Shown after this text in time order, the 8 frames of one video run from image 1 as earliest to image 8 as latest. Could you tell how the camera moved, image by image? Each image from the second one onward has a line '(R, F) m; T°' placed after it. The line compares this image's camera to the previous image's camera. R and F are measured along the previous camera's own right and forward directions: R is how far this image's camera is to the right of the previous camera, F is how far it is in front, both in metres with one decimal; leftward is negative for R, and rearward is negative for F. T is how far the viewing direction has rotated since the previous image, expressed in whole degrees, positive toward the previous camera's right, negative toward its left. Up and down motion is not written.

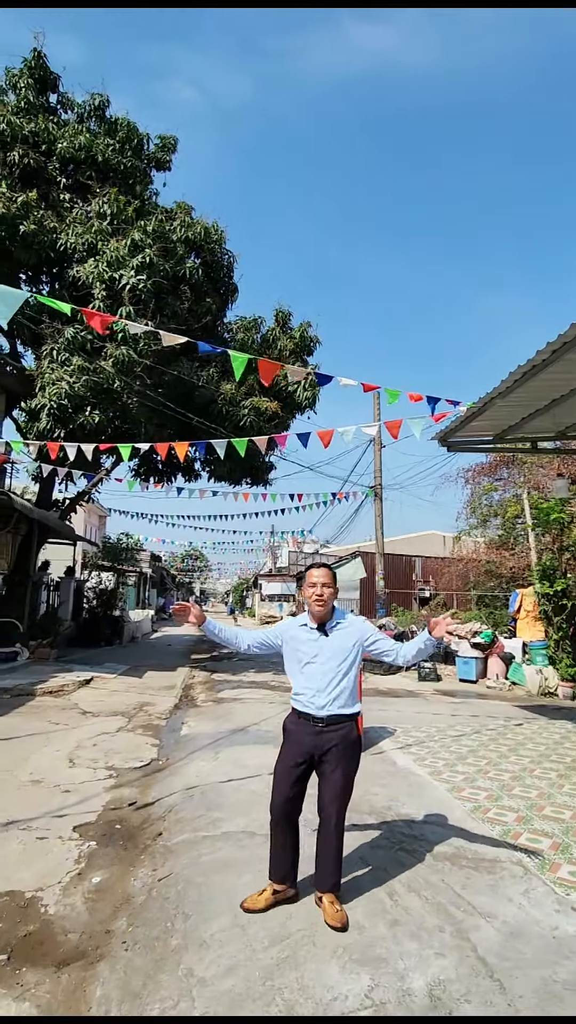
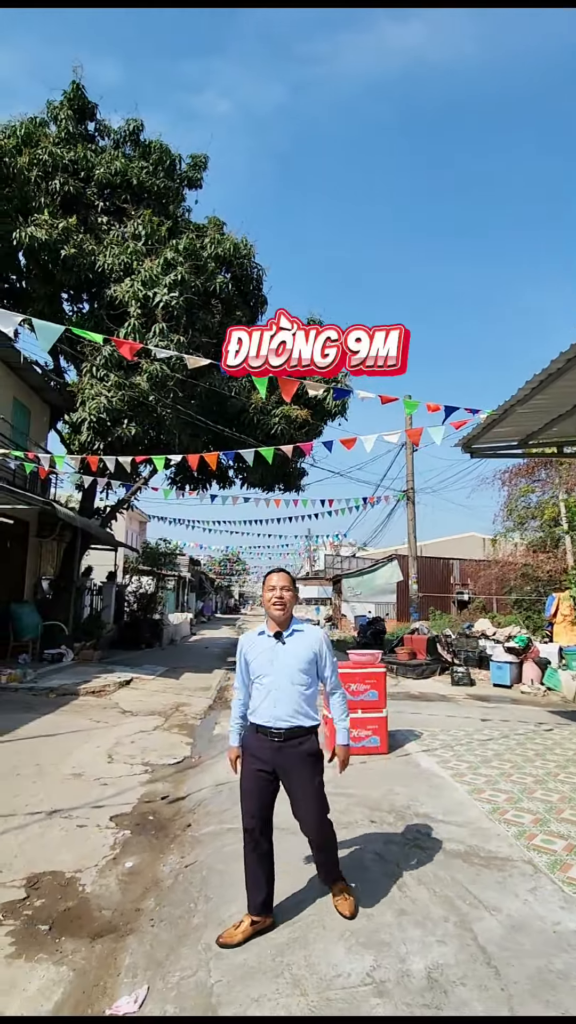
(+0.1, -0.3) m; -3°
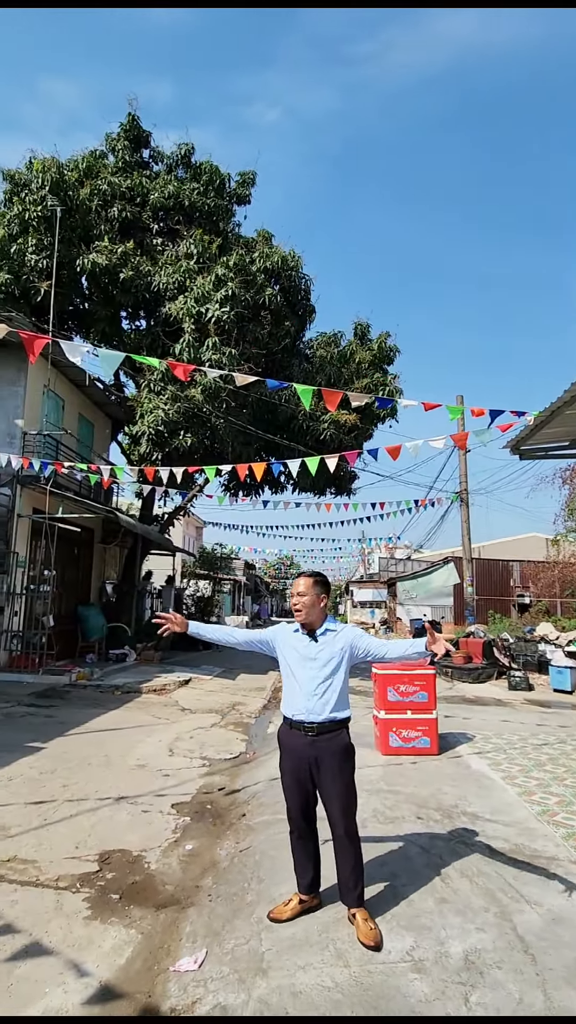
(+0.1, -0.3) m; -5°
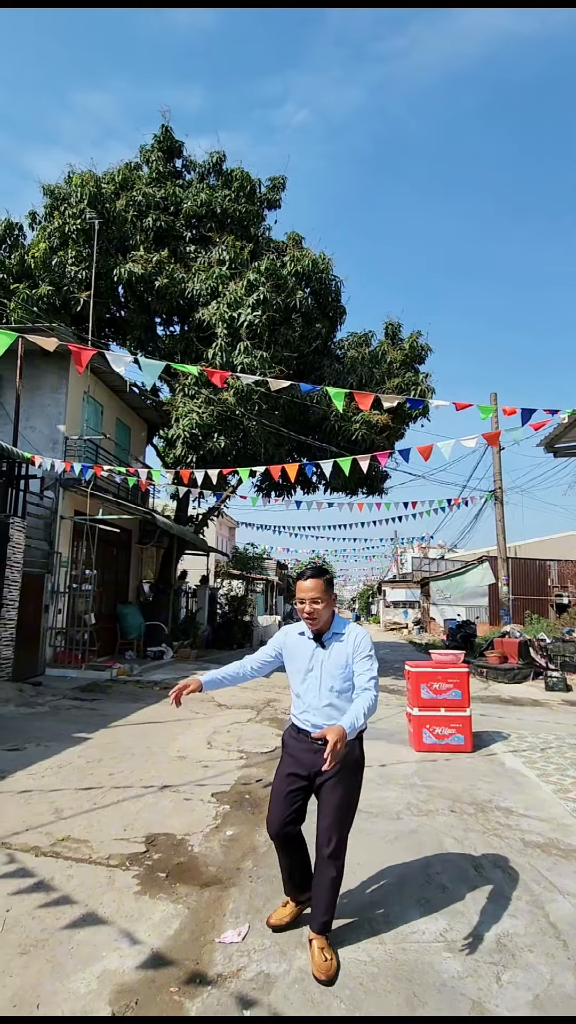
(0.0, -0.2) m; -3°
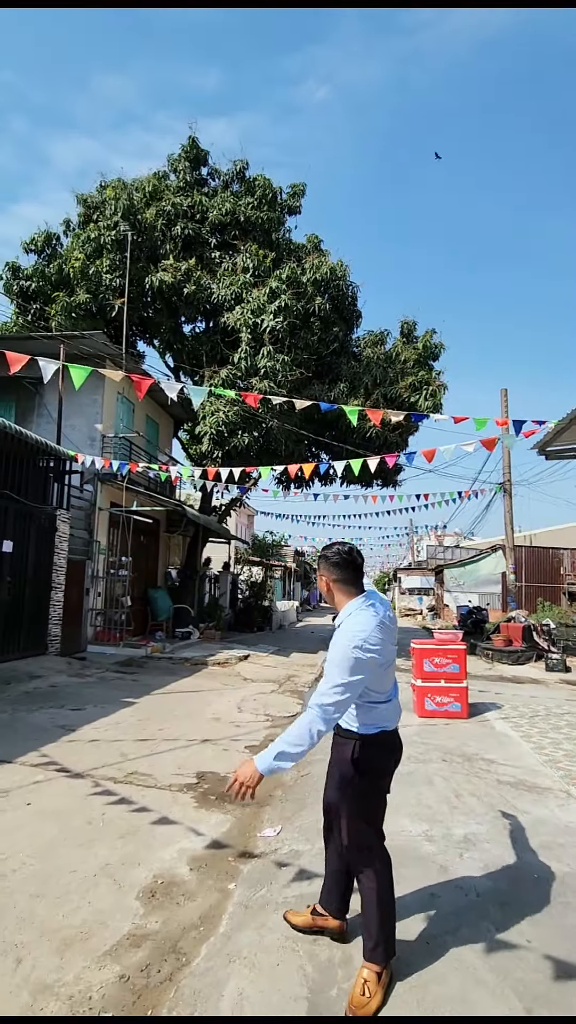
(0.0, -1.0) m; -1°
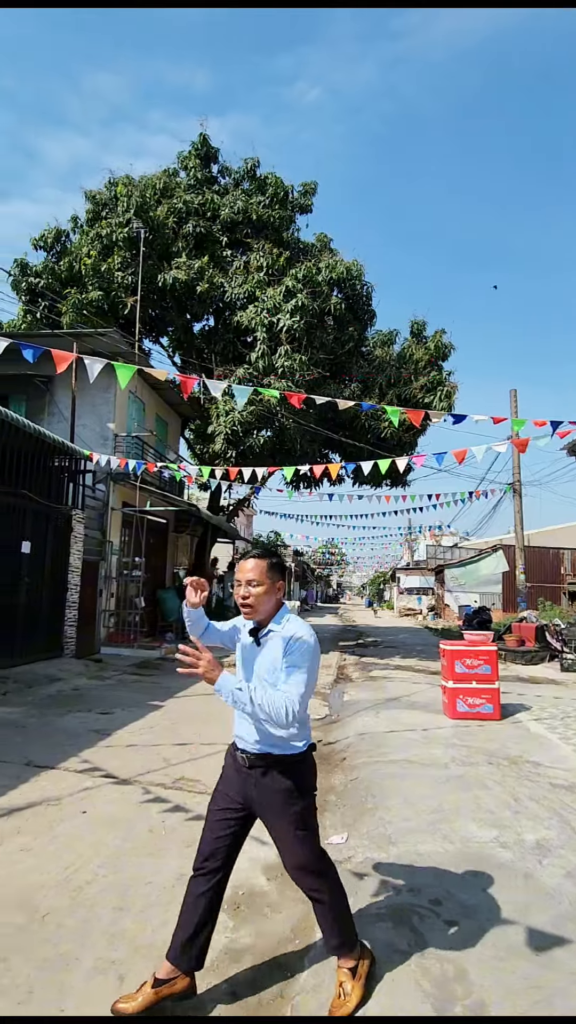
(-0.4, +0.1) m; +1°
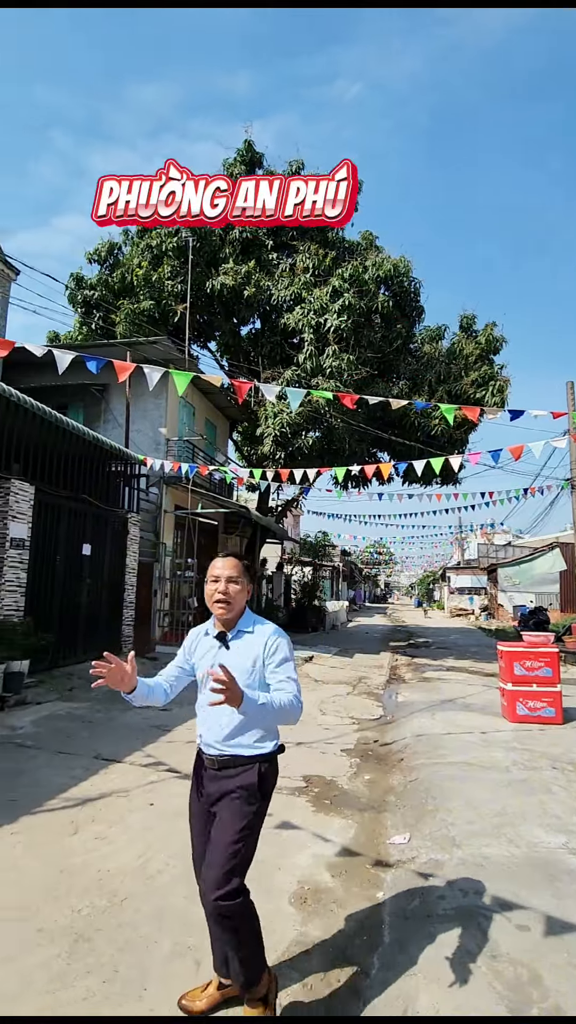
(-0.1, 0.0) m; -4°
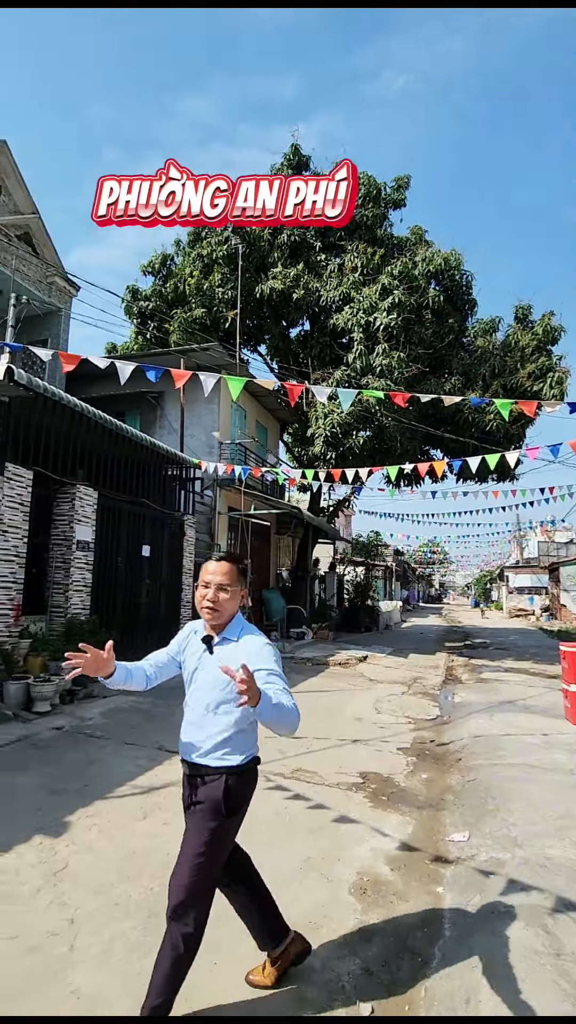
(0.0, -0.1) m; -5°
